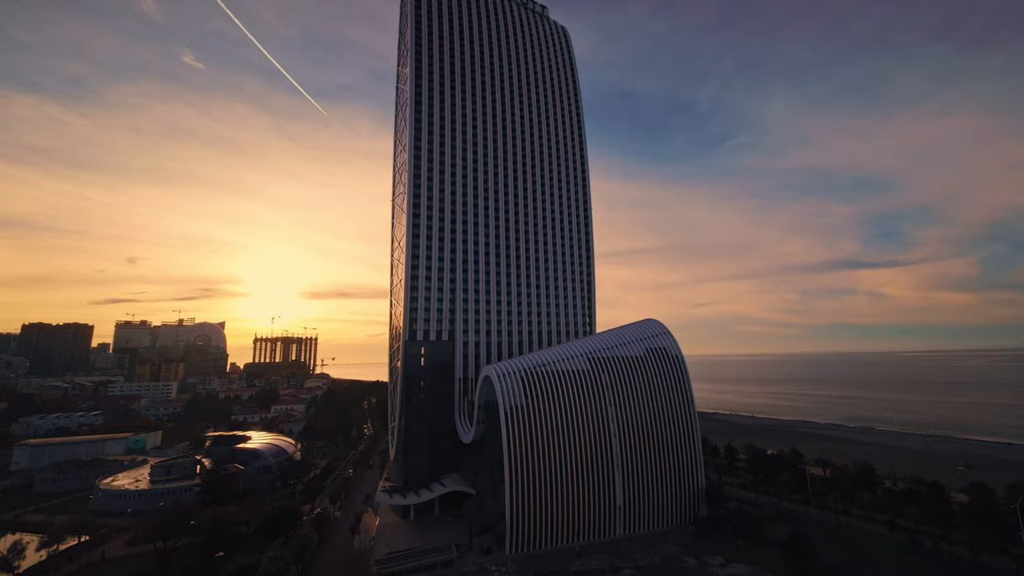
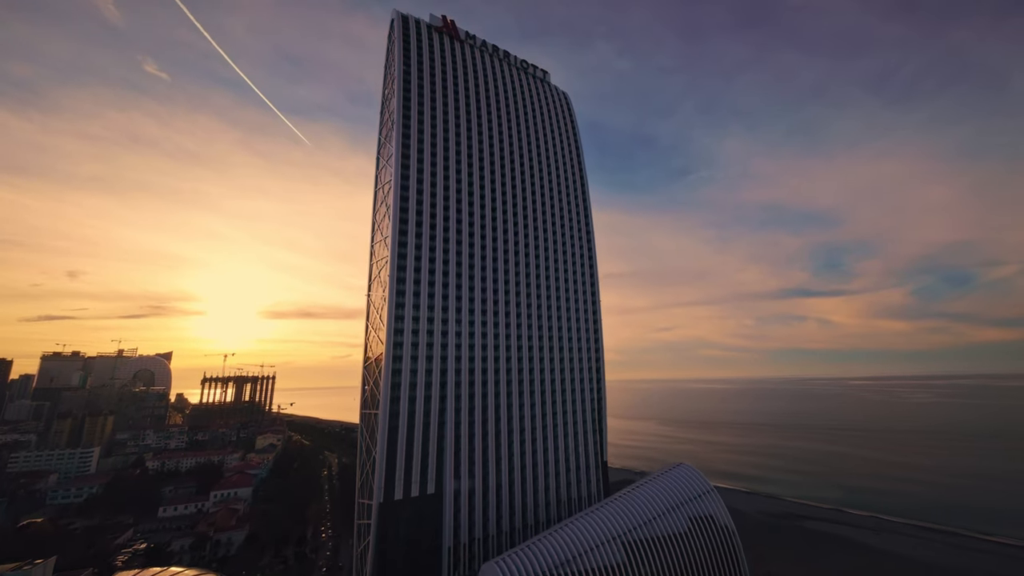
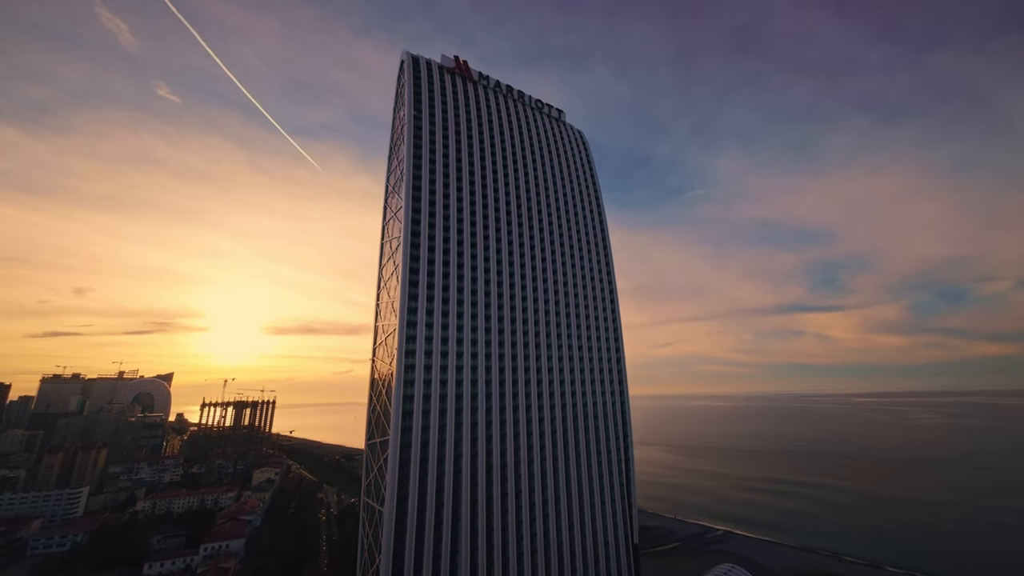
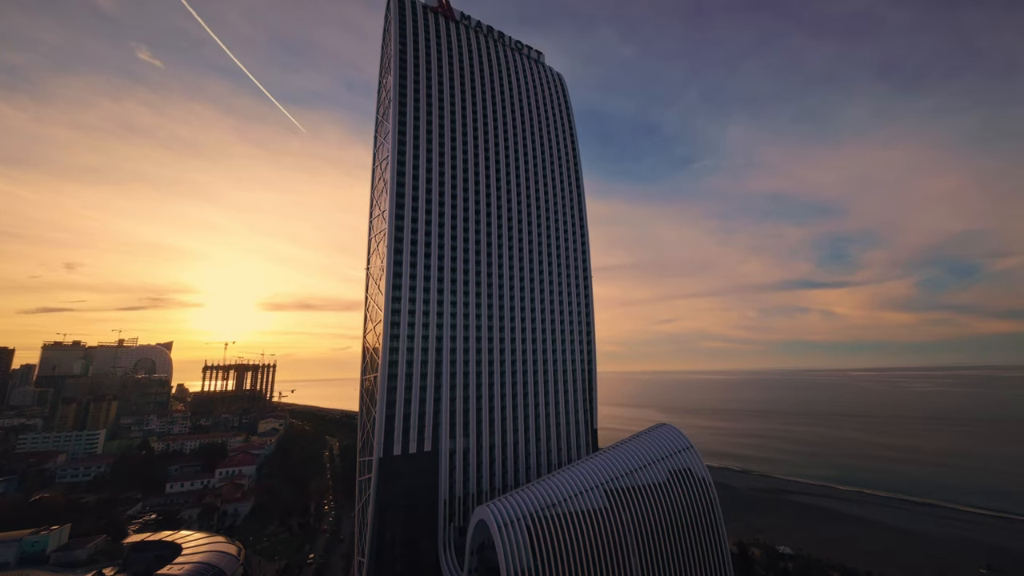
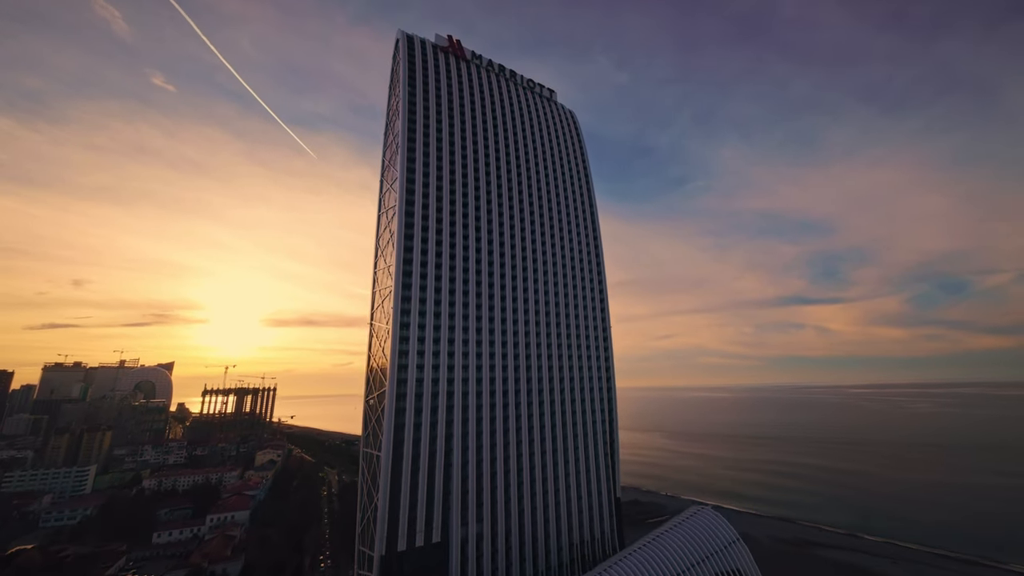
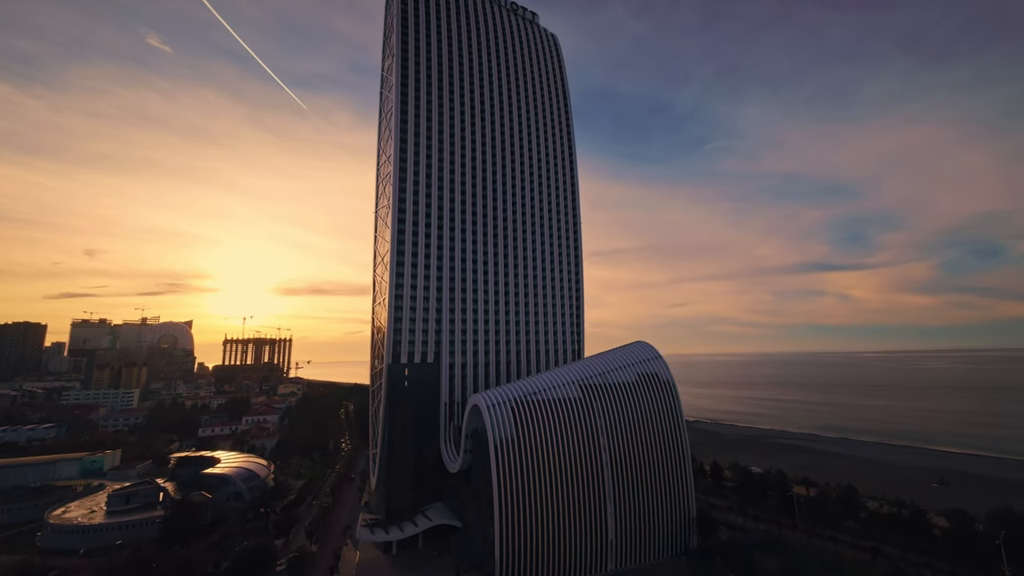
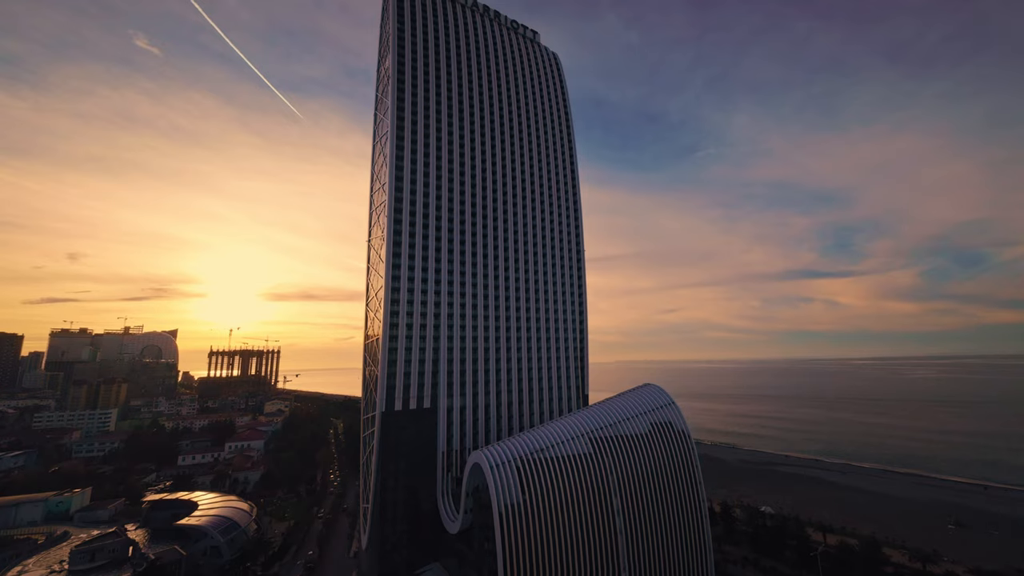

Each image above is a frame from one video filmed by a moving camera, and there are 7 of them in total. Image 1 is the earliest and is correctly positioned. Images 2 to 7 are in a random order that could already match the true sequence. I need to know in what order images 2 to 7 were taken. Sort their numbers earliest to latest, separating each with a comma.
6, 7, 4, 2, 5, 3
